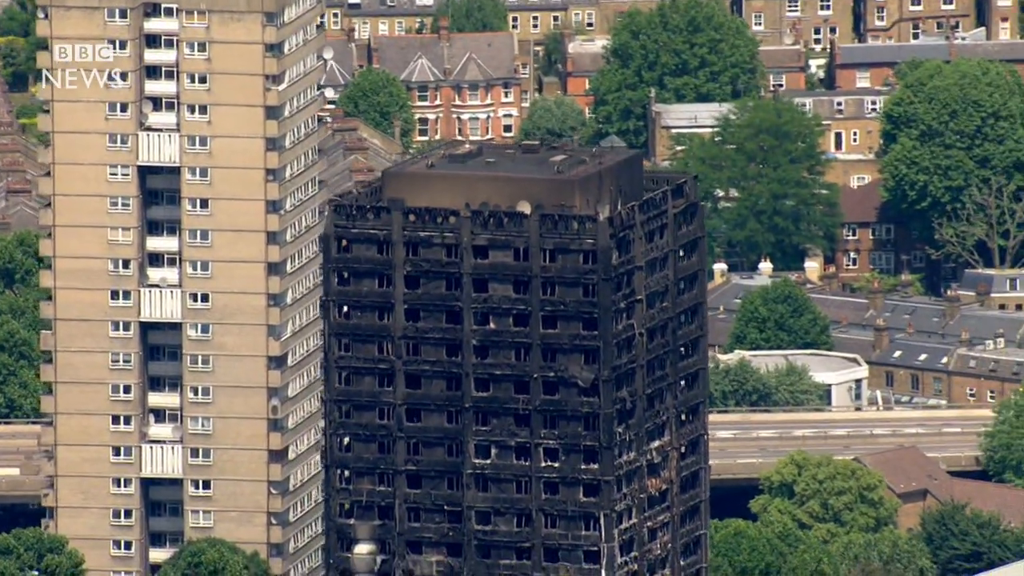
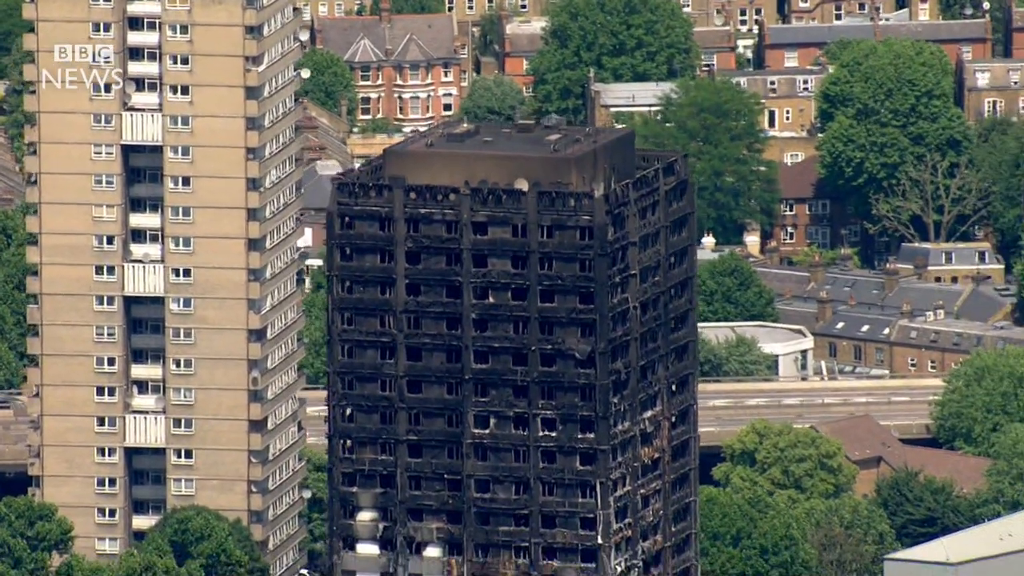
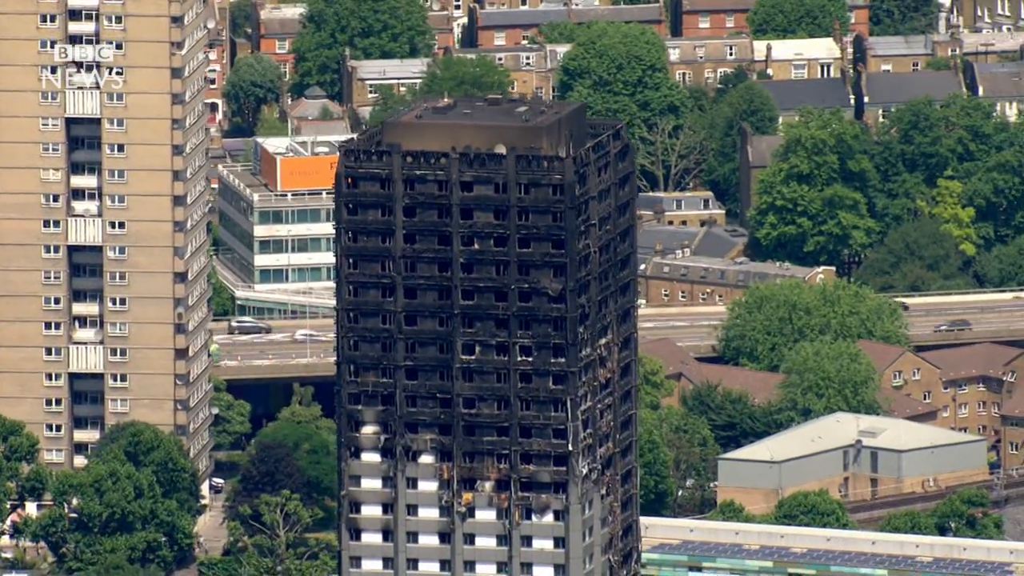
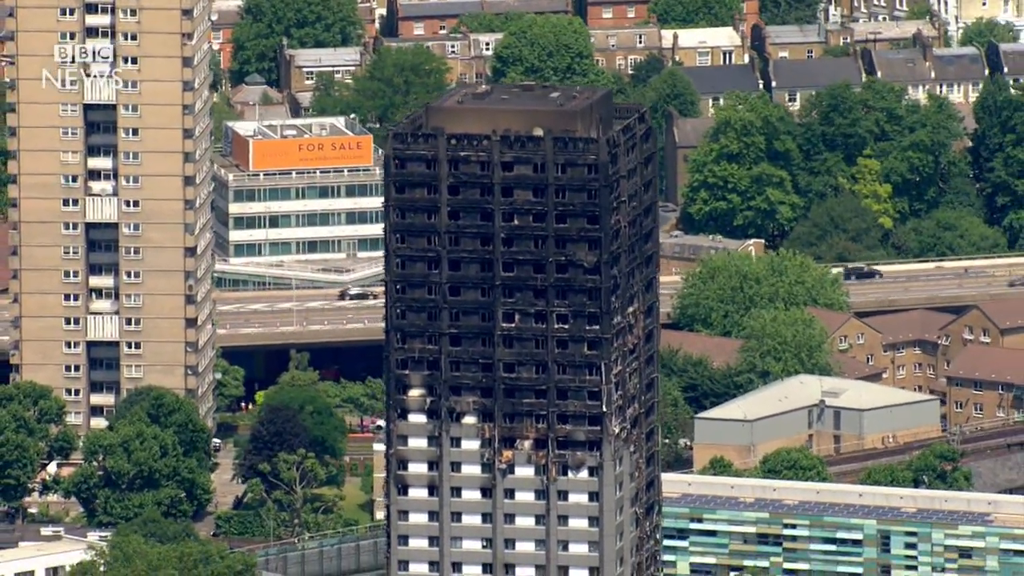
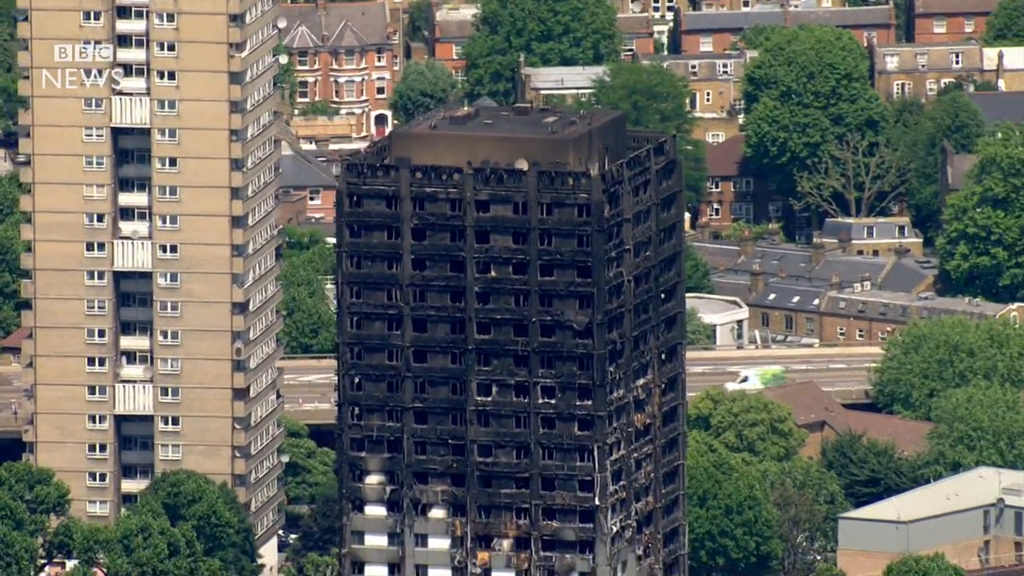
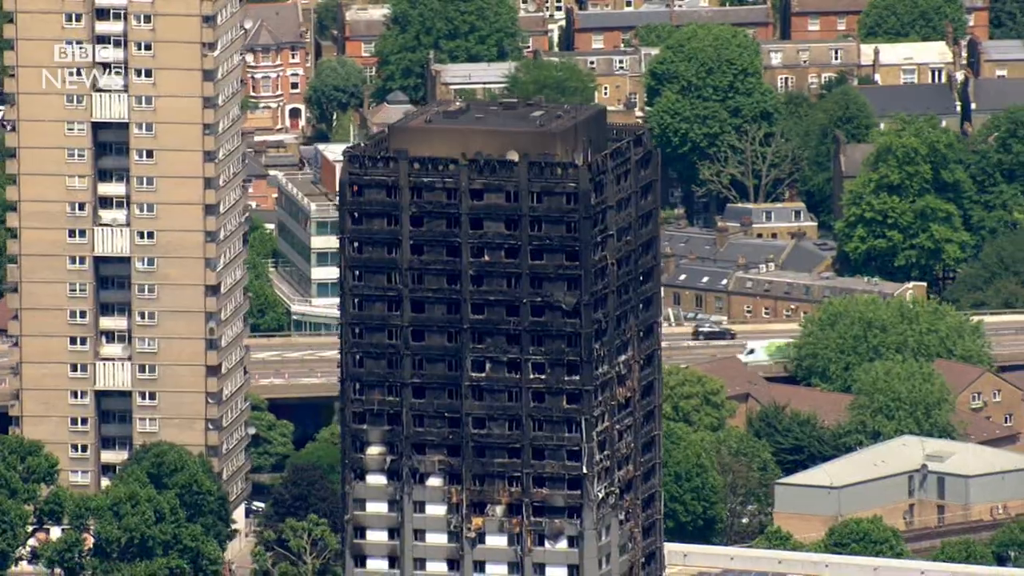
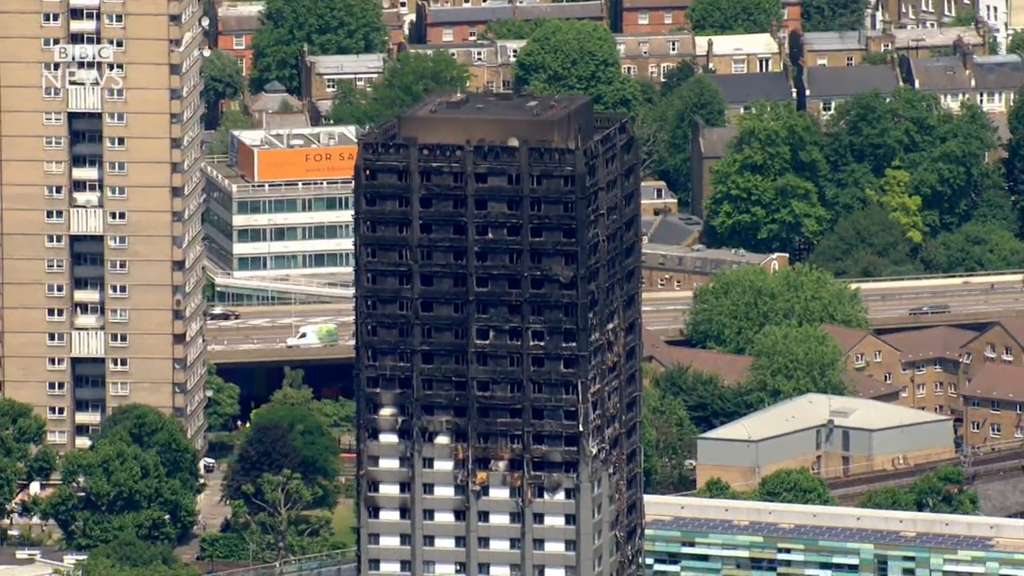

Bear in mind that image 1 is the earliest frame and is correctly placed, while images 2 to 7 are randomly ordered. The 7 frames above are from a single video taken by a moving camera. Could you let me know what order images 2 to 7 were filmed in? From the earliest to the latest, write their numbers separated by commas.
2, 5, 6, 3, 7, 4
